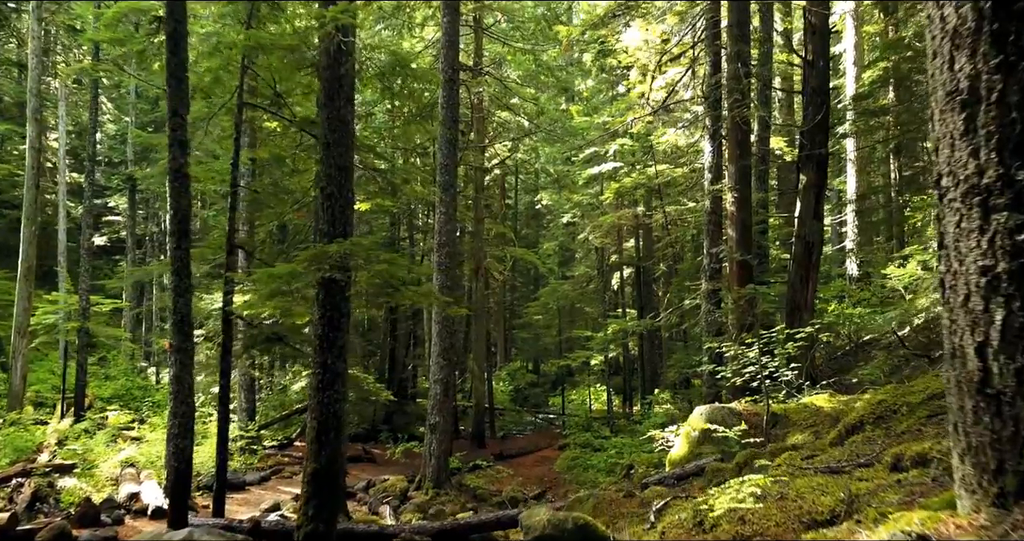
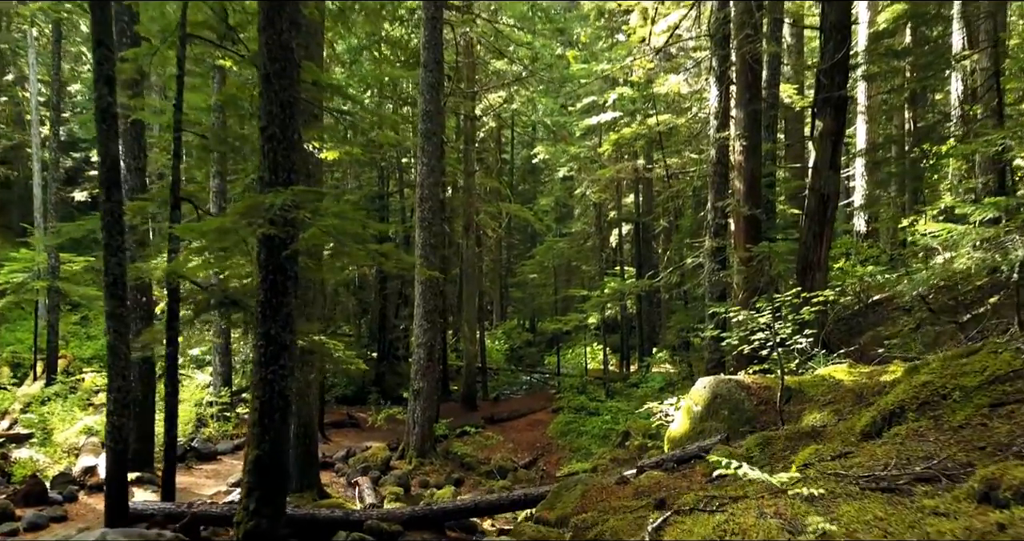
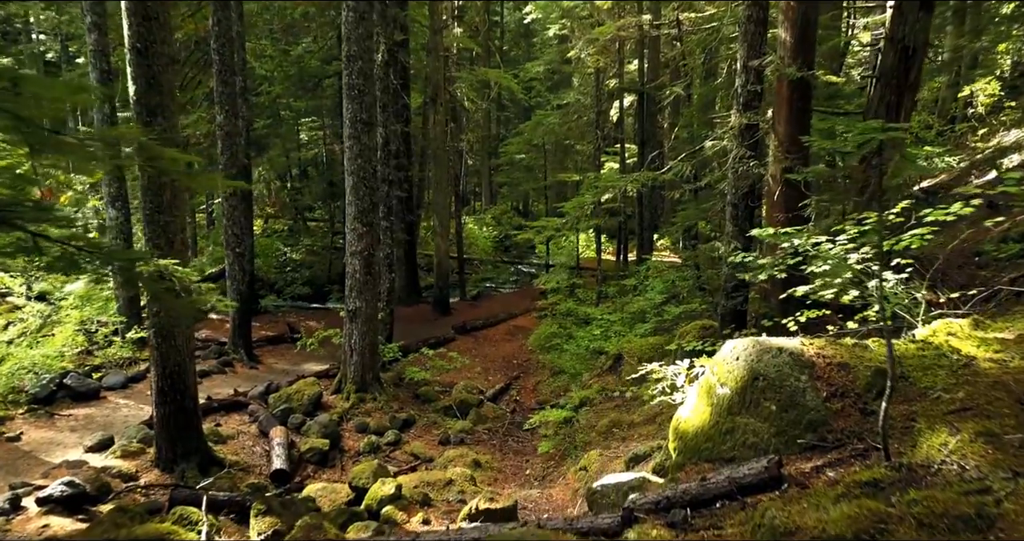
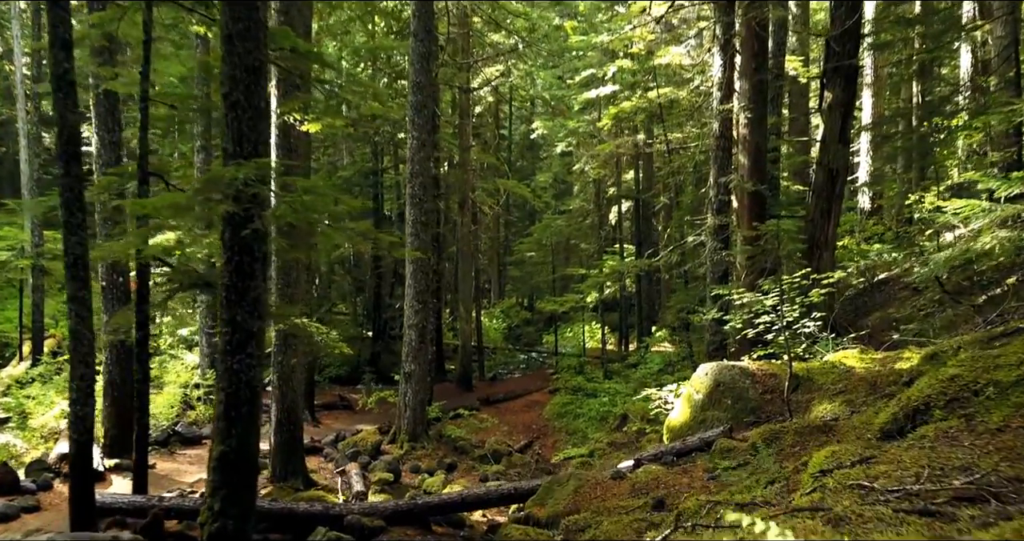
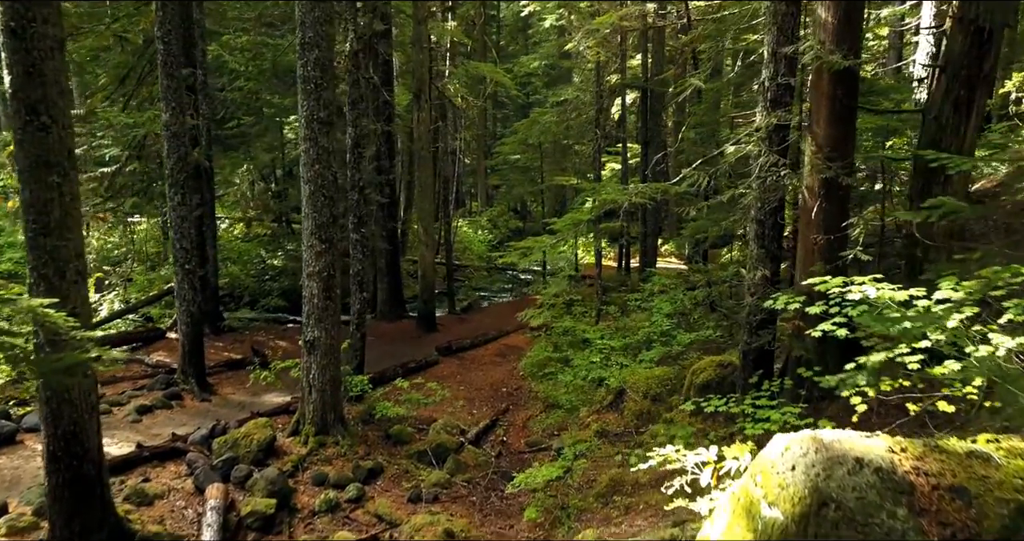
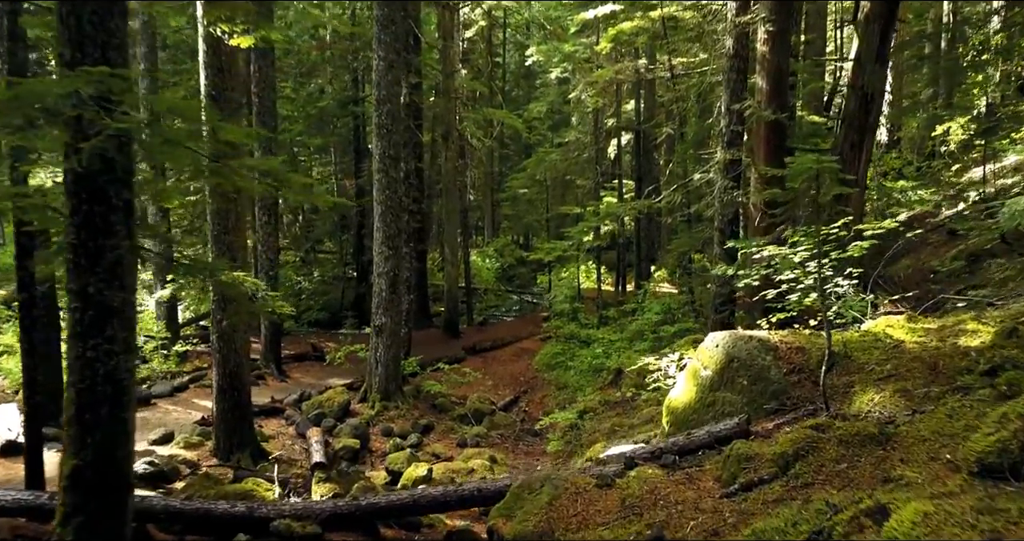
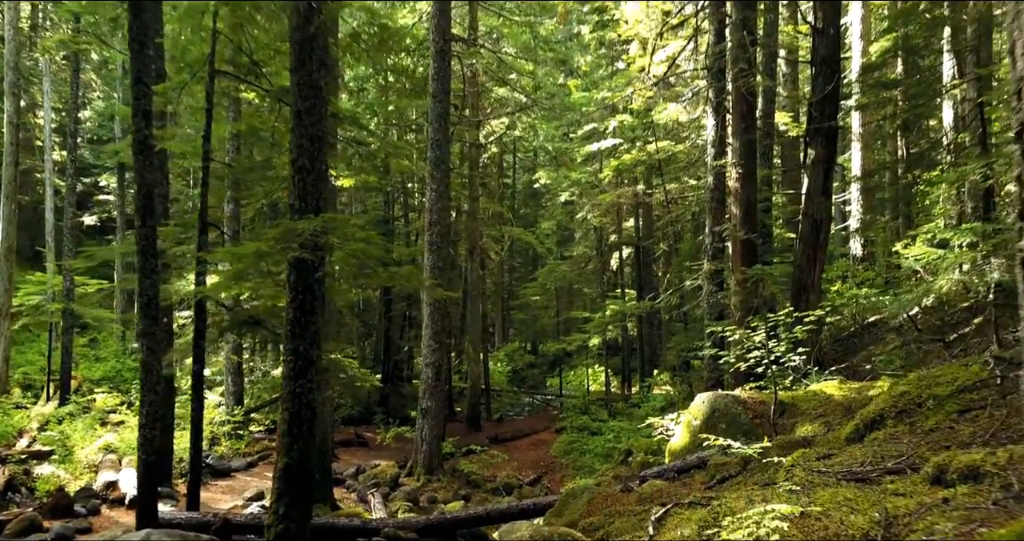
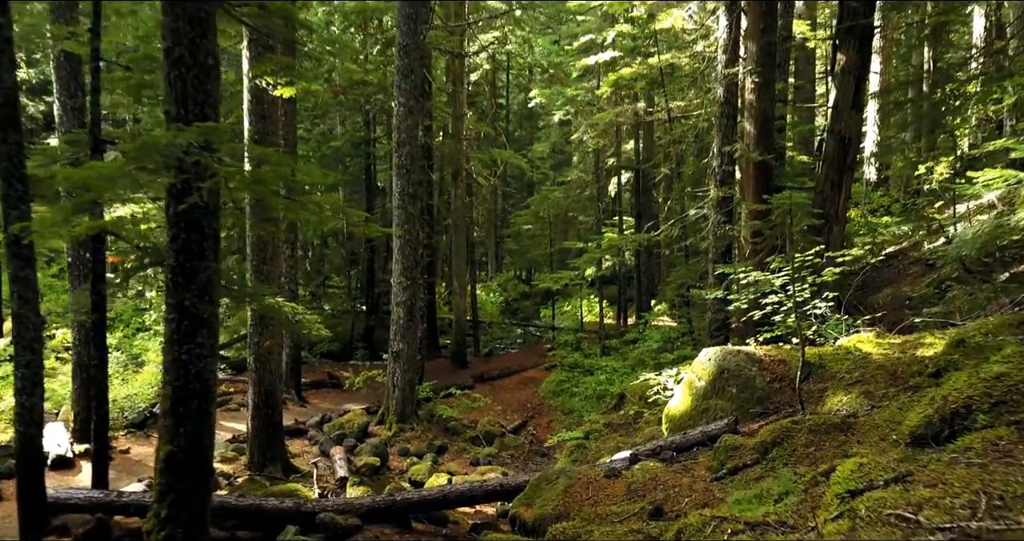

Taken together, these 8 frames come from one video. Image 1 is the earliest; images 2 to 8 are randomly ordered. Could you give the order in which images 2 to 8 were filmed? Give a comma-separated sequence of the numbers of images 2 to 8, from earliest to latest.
7, 2, 4, 8, 6, 3, 5
